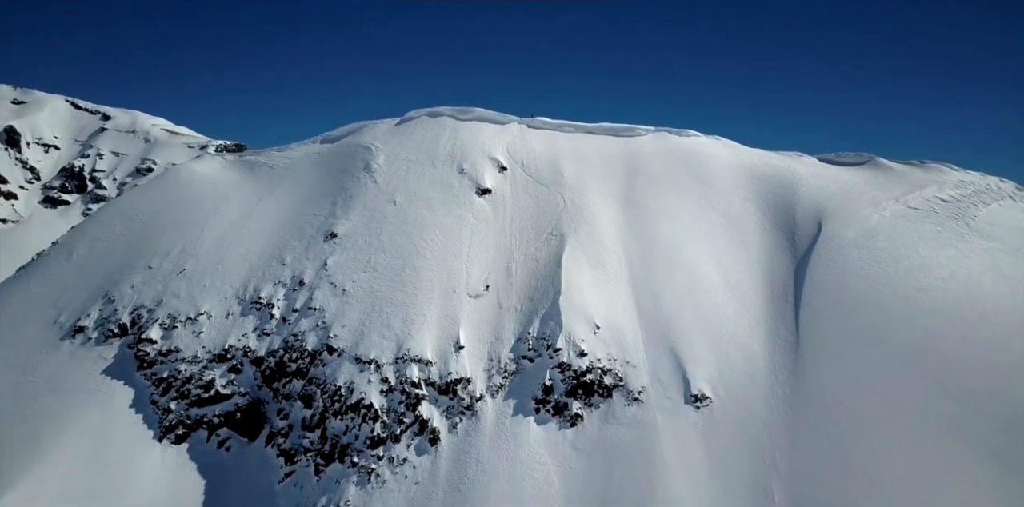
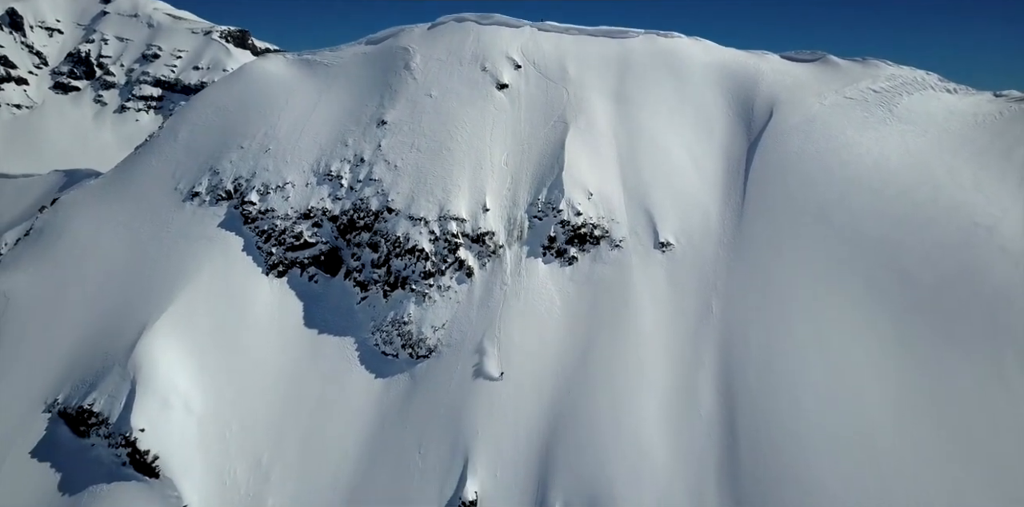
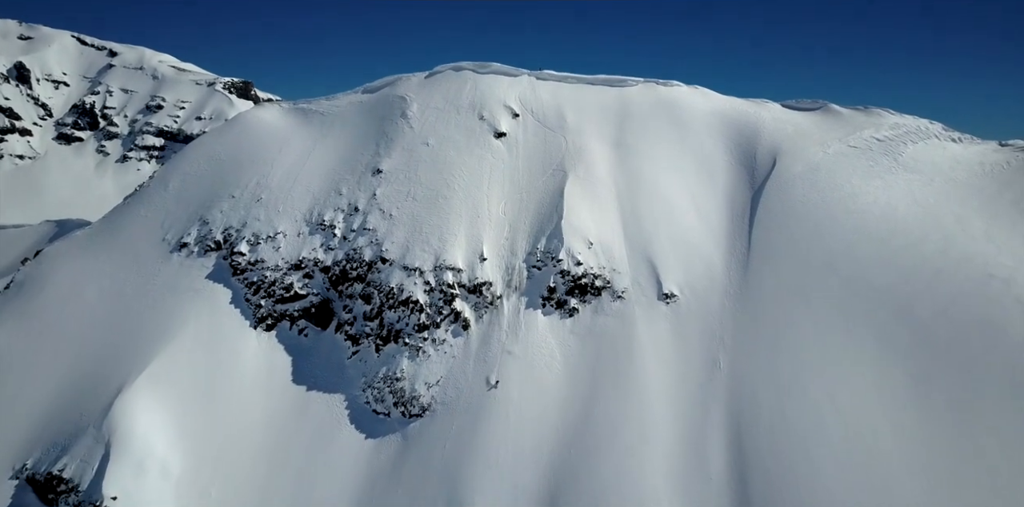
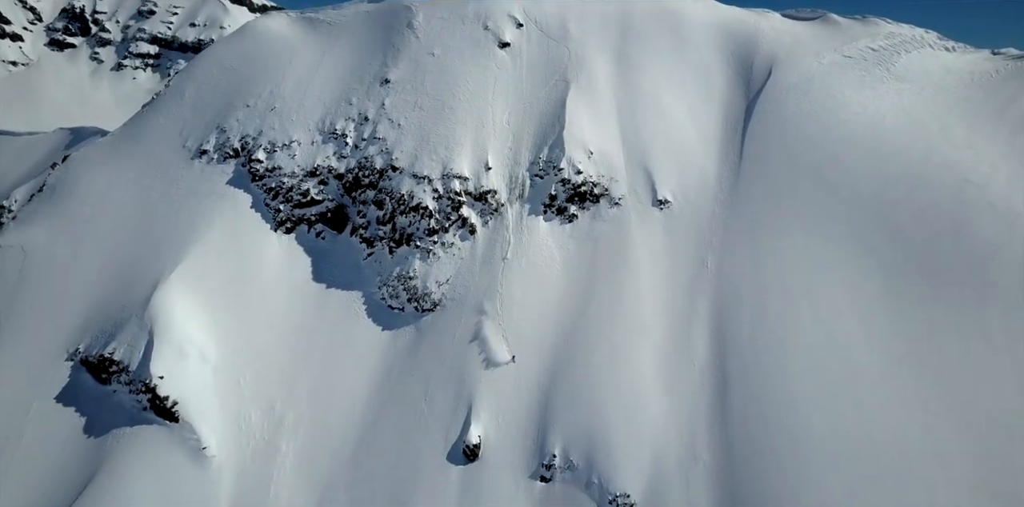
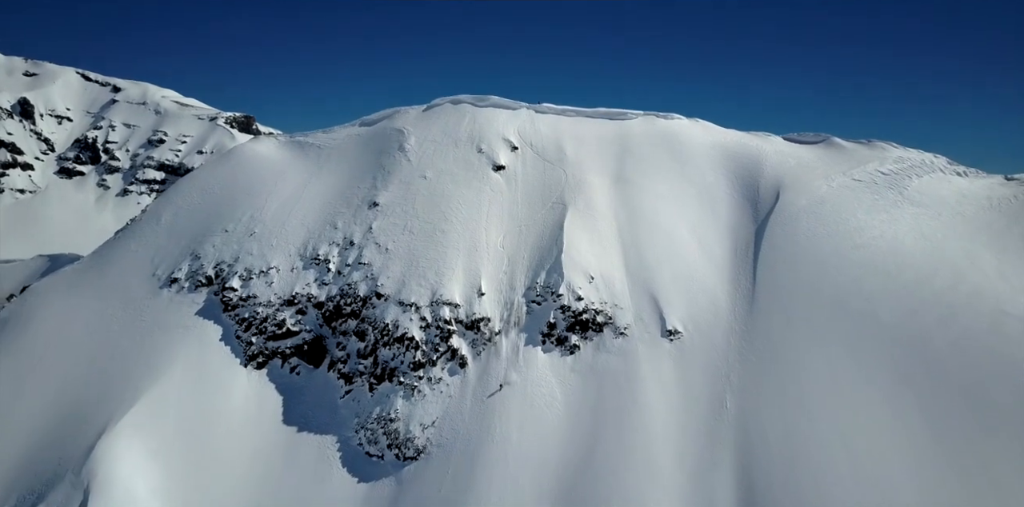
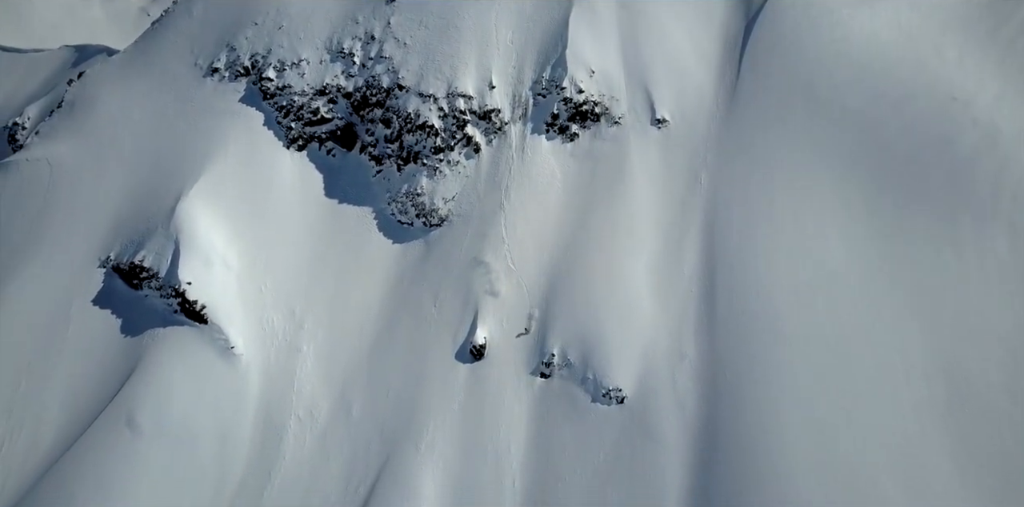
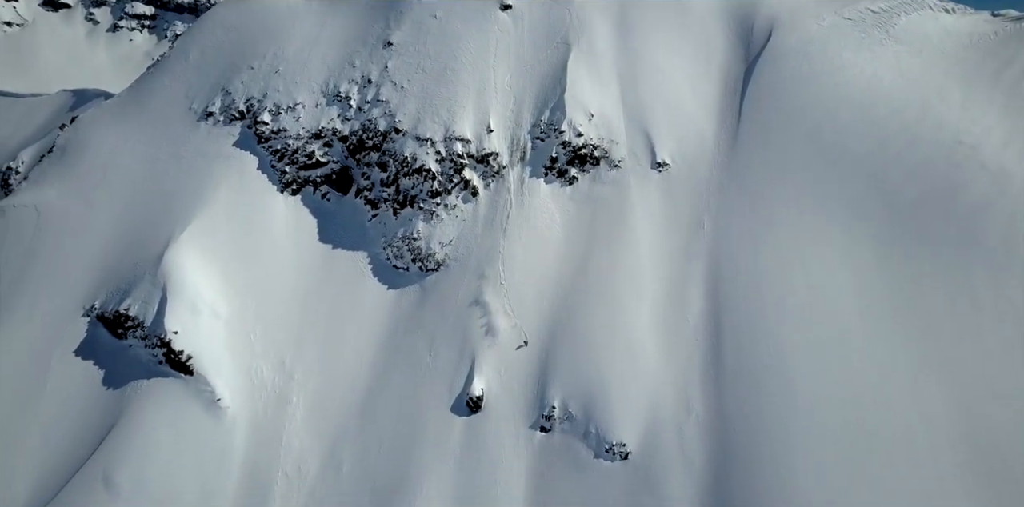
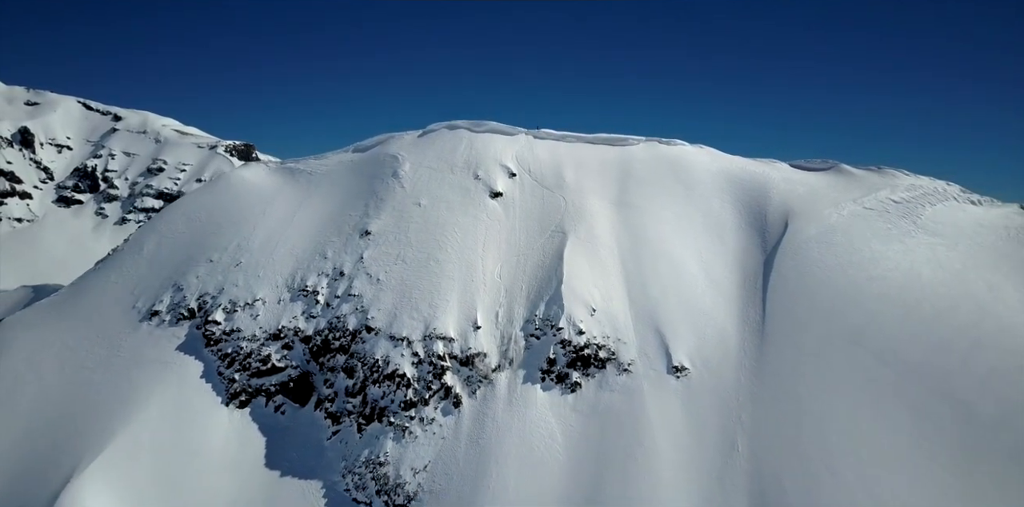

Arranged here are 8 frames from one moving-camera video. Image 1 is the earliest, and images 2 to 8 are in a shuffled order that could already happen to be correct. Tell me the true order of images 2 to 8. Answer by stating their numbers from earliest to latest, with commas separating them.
8, 5, 3, 2, 4, 7, 6
